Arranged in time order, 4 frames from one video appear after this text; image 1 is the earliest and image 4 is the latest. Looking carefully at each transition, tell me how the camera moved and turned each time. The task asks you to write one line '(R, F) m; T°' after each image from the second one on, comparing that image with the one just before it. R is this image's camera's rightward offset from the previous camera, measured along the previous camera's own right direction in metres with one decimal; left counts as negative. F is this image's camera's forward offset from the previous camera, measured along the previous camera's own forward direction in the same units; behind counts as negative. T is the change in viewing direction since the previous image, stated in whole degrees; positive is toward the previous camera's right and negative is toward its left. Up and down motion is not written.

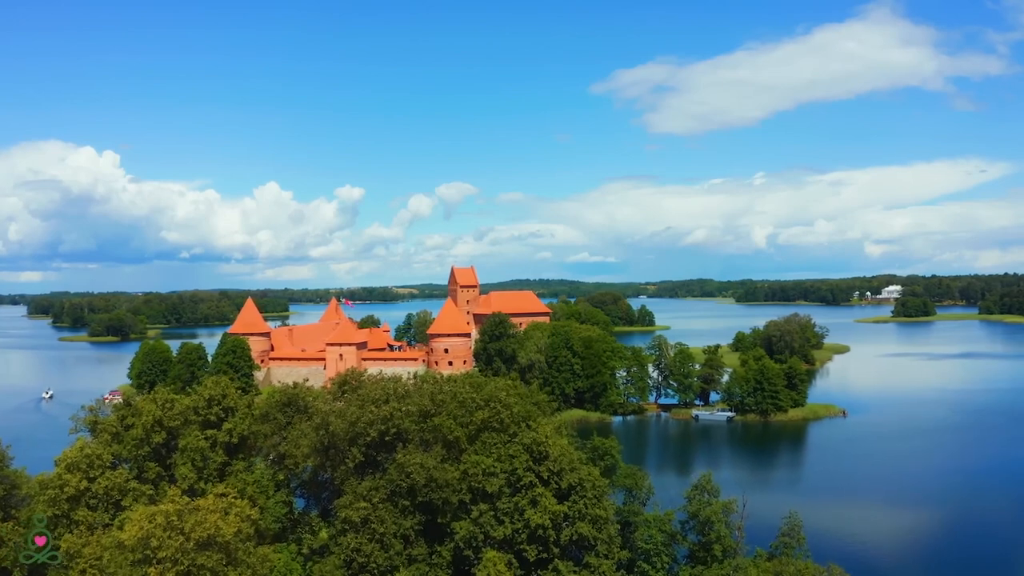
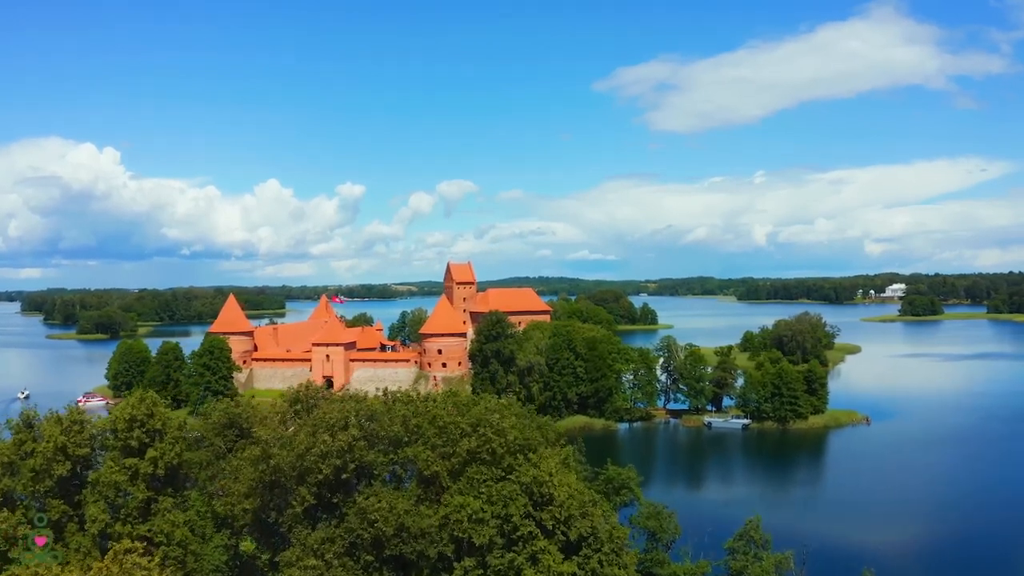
(+0.1, +3.7) m; 0°
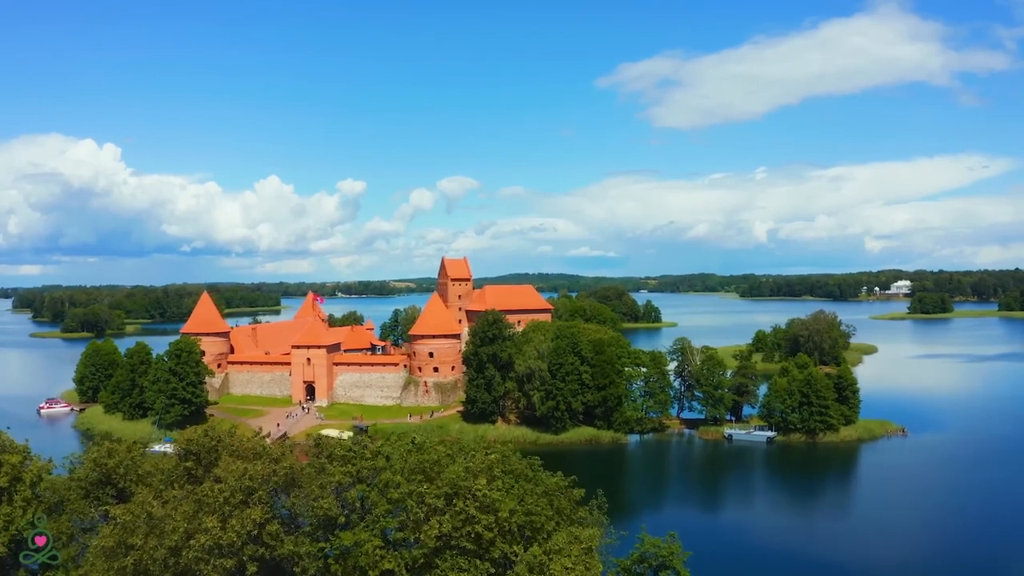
(+0.1, +4.6) m; 0°
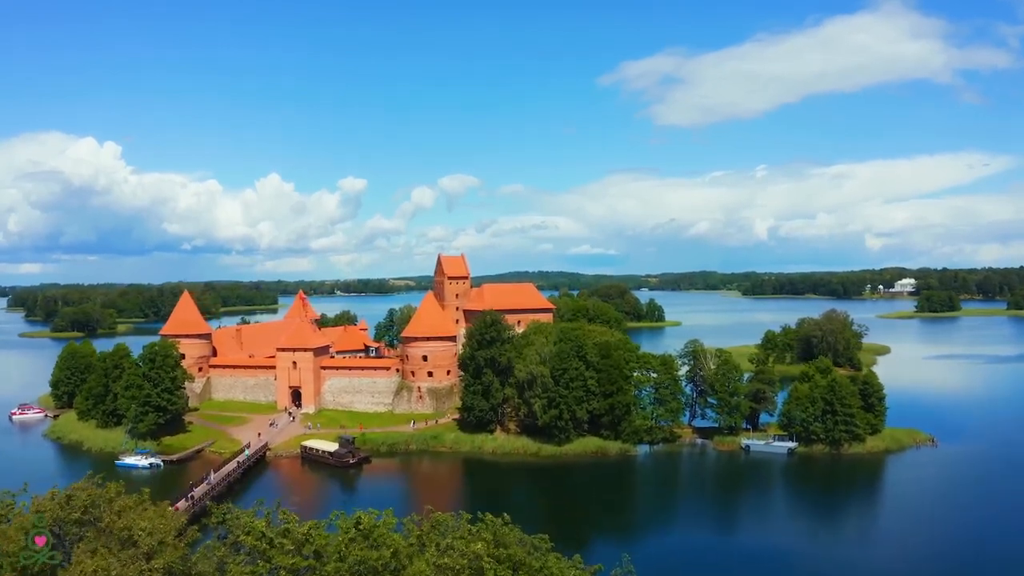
(0.0, +3.1) m; 0°
